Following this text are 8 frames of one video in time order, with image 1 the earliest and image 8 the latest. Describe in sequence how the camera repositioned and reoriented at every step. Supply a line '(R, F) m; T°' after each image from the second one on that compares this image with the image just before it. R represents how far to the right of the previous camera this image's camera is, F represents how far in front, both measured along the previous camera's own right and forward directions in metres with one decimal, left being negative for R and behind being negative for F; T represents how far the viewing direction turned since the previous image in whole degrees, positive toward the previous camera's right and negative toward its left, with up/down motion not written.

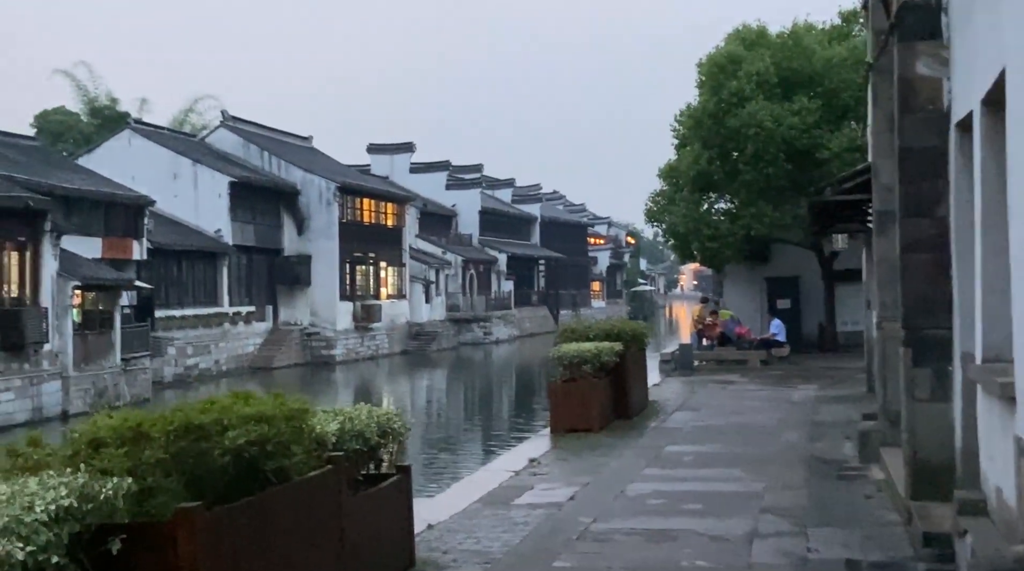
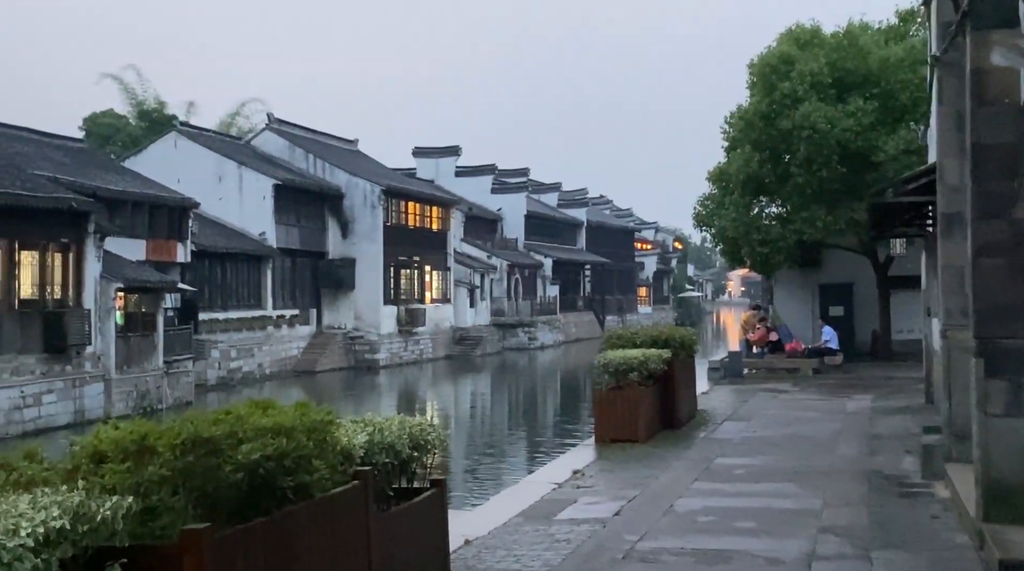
(0.0, +0.5) m; -2°
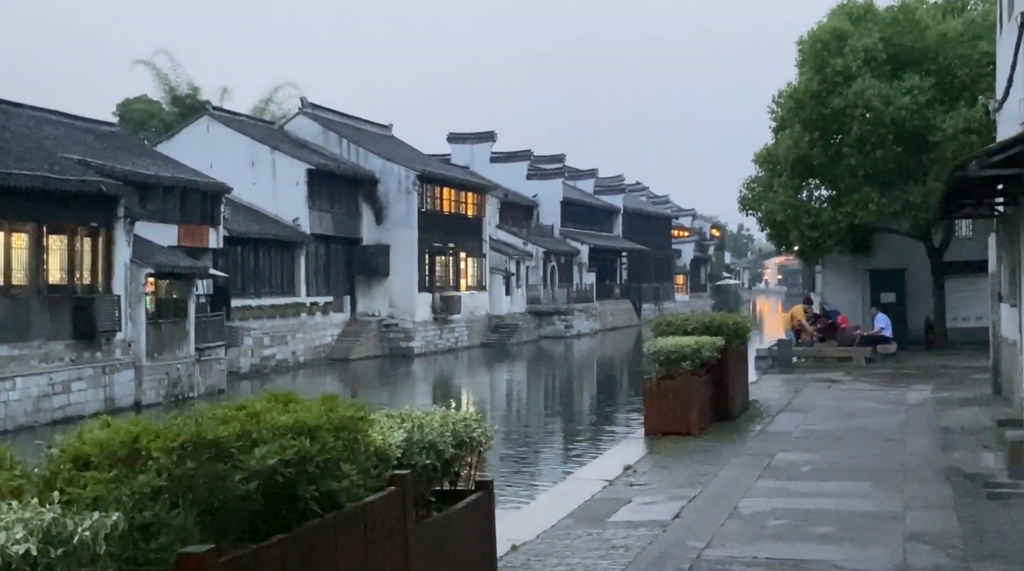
(-0.1, +0.9) m; -2°
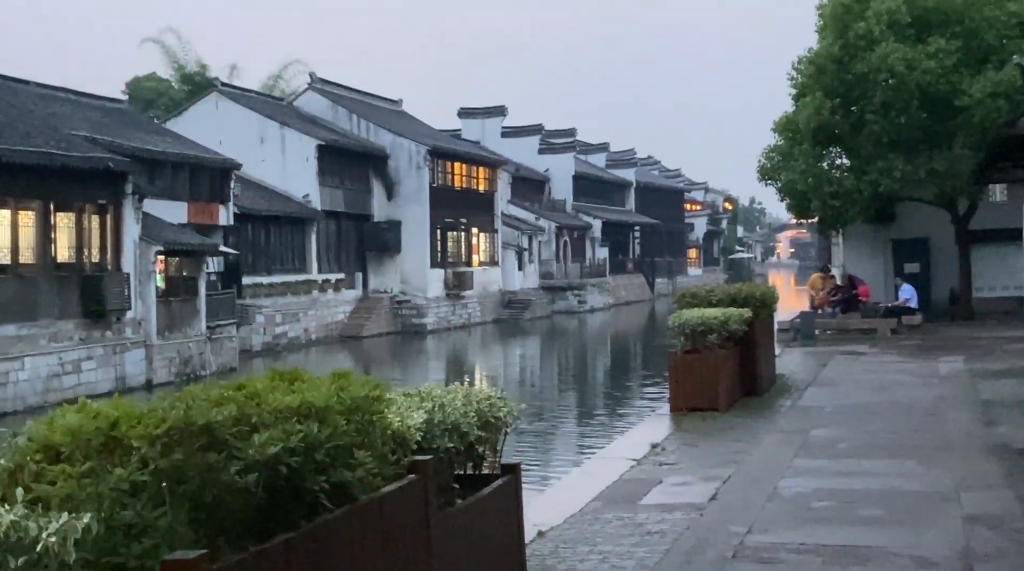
(-0.1, +0.6) m; -1°
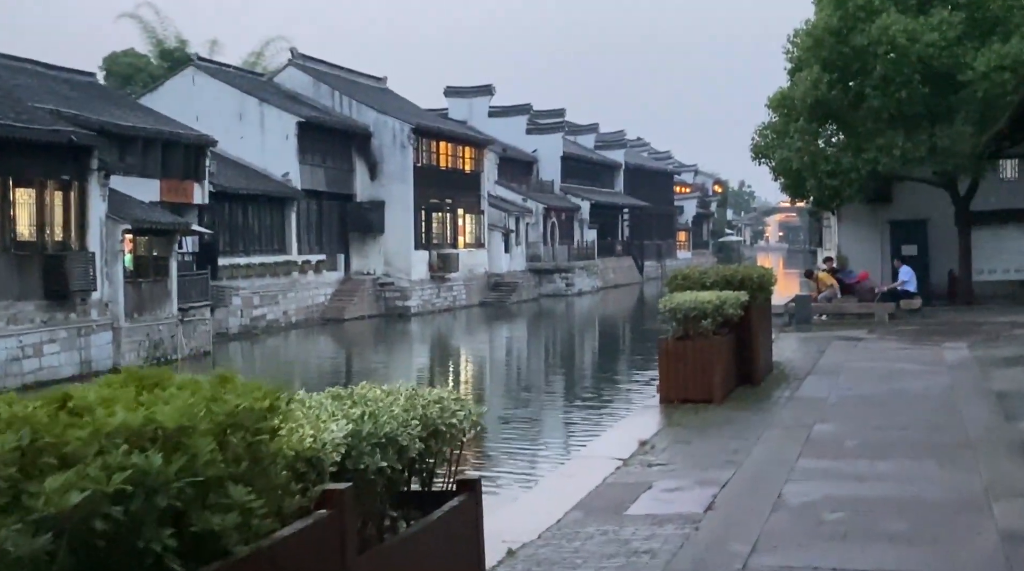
(+0.1, +1.1) m; +1°
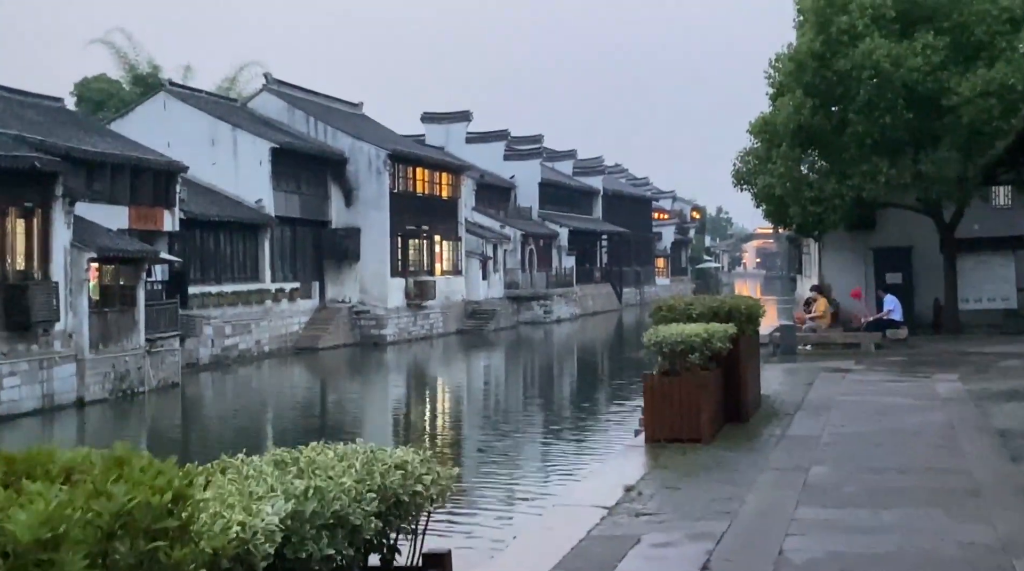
(0.0, +0.7) m; +1°
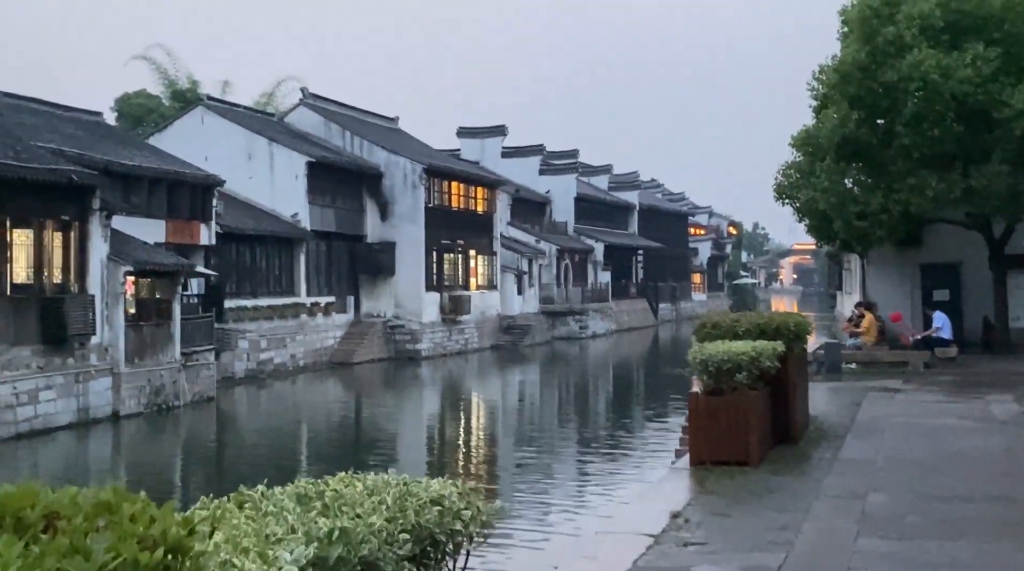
(-0.1, +0.3) m; -2°
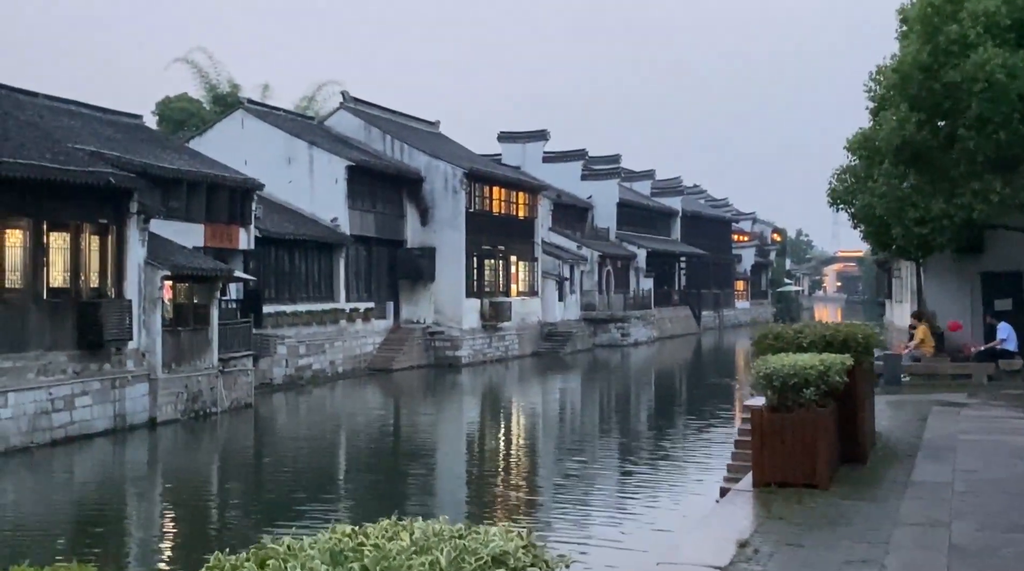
(-0.1, +0.7) m; -2°
